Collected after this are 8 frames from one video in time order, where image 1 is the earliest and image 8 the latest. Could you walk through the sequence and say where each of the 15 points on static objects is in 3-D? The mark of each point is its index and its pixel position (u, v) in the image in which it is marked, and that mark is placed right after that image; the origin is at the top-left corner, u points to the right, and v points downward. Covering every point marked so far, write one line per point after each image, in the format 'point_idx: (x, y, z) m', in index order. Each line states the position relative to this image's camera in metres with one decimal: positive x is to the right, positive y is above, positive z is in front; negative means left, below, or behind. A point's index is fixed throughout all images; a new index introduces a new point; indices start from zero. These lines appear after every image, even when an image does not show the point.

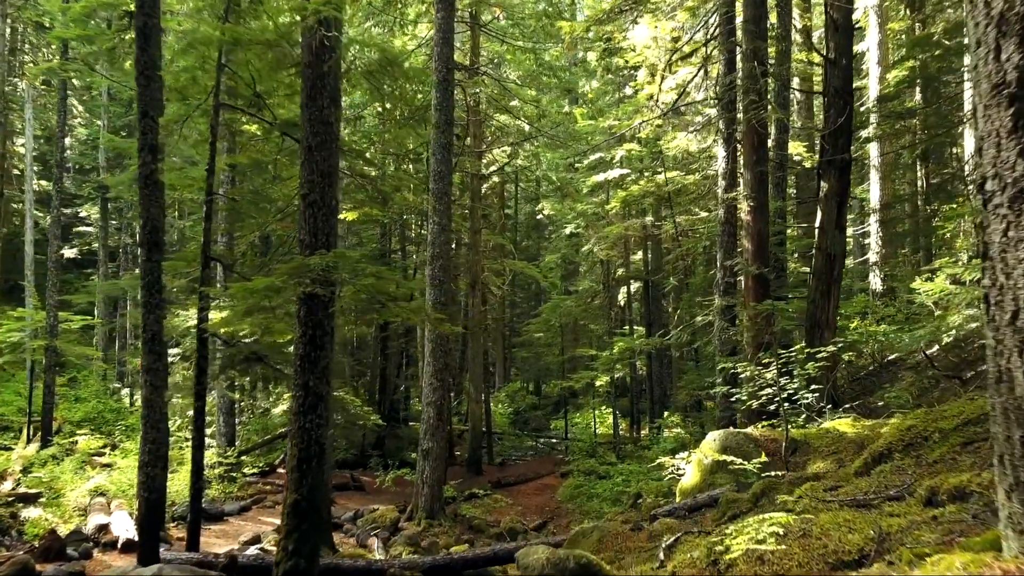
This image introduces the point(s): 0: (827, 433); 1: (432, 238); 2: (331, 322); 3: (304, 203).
0: (+2.7, -1.3, +6.8) m
1: (-1.3, +0.8, +12.1) m
2: (-1.3, -0.3, +5.8) m
3: (-1.5, +0.6, +5.7) m
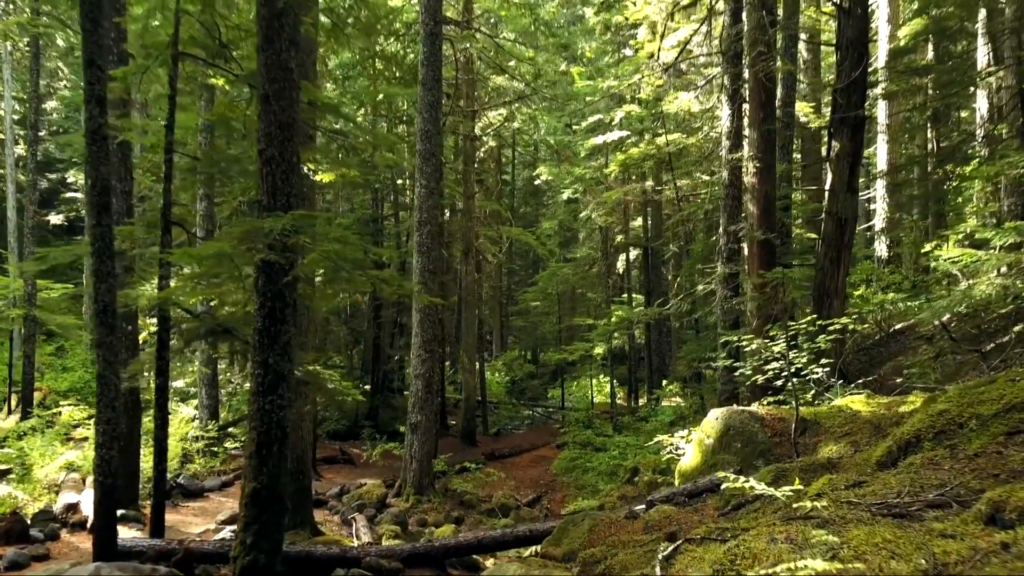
0: (+2.6, -1.0, +6.3) m
1: (-1.4, +1.3, +11.4) m
2: (-1.5, 0.0, +5.2) m
3: (-1.7, +0.8, +5.1) m
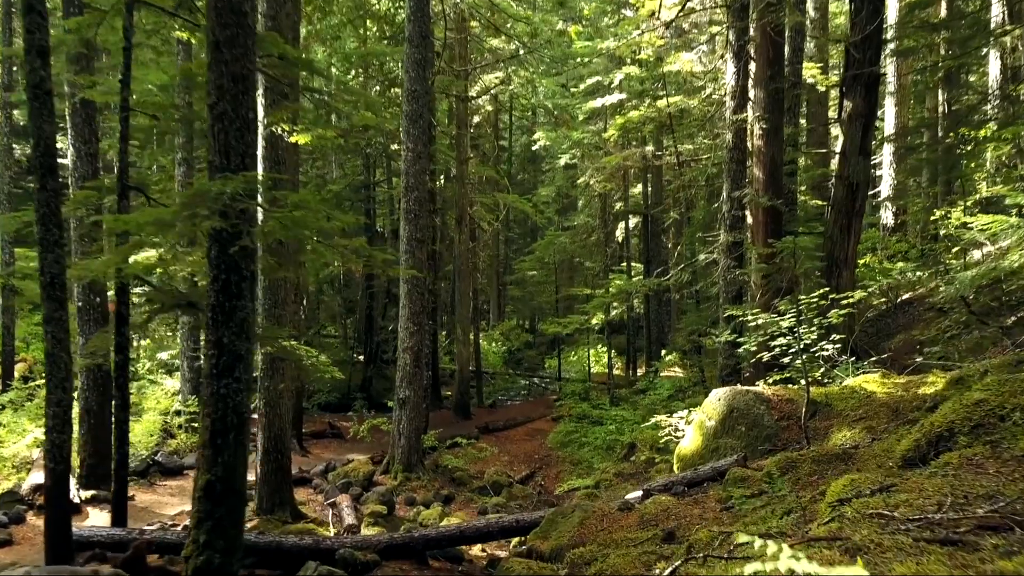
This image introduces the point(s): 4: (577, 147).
0: (+2.5, -0.8, +5.8) m
1: (-1.5, +1.7, +10.9) m
2: (-1.6, +0.1, +4.7) m
3: (-1.8, +1.0, +4.6) m
4: (+1.6, +3.5, +19.2) m
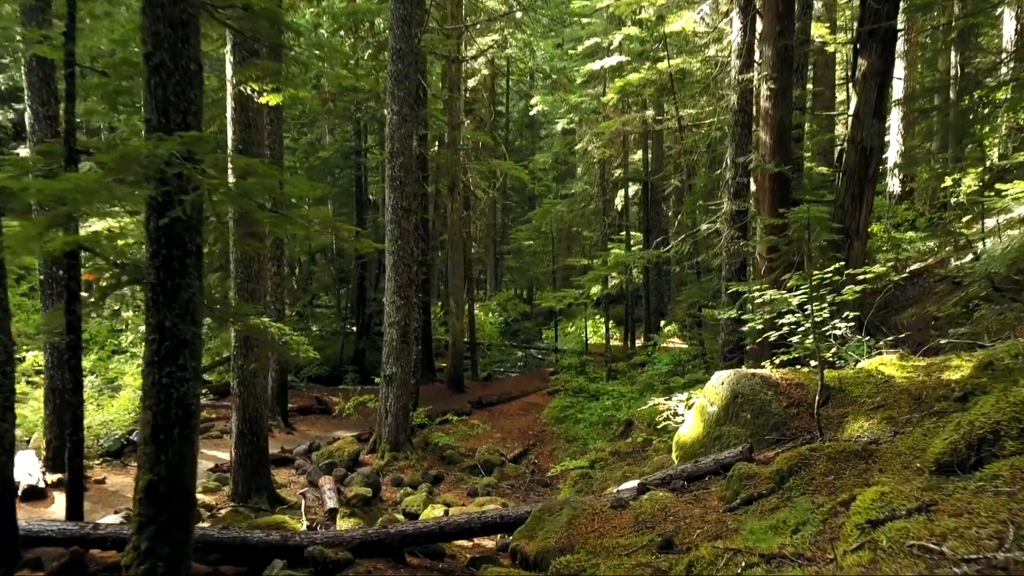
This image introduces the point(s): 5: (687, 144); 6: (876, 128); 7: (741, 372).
0: (+2.4, -0.6, +5.3) m
1: (-1.6, +2.1, +10.3) m
2: (-1.7, +0.3, +4.1) m
3: (-1.9, +1.1, +4.0) m
4: (+1.5, +4.2, +18.5) m
5: (+3.2, +2.6, +14.1) m
6: (+3.8, +1.7, +8.2) m
7: (+1.7, -0.6, +5.7) m
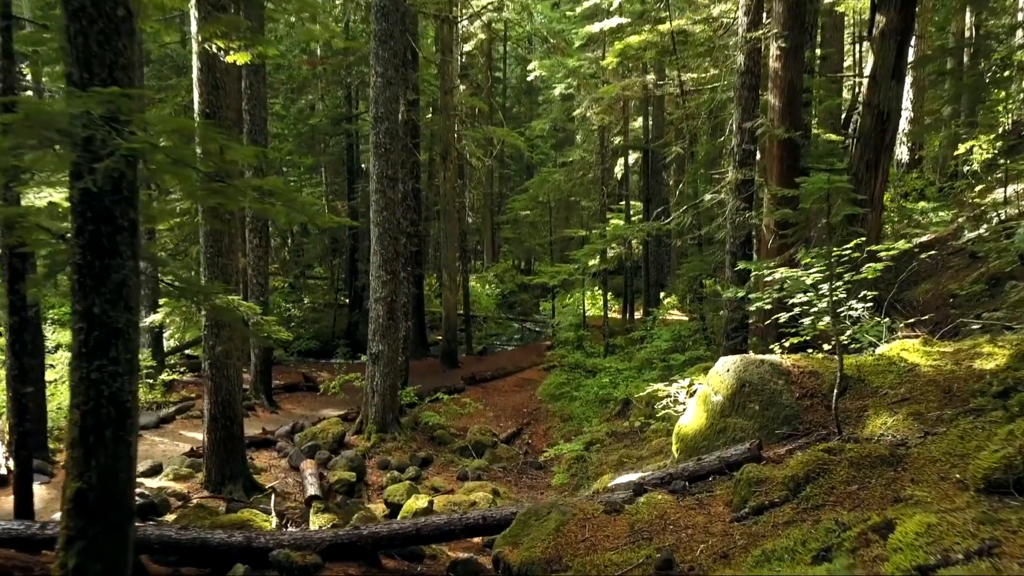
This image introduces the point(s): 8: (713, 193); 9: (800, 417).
0: (+2.3, -0.5, +4.8) m
1: (-1.7, +2.4, +9.6) m
2: (-1.8, +0.4, +3.6) m
3: (-2.0, +1.2, +3.4) m
4: (+1.4, +4.8, +17.8) m
5: (+3.1, +3.1, +13.5) m
6: (+3.7, +1.9, +7.6) m
7: (+1.6, -0.5, +5.2) m
8: (+2.4, +1.1, +9.3) m
9: (+1.7, -0.8, +4.7) m
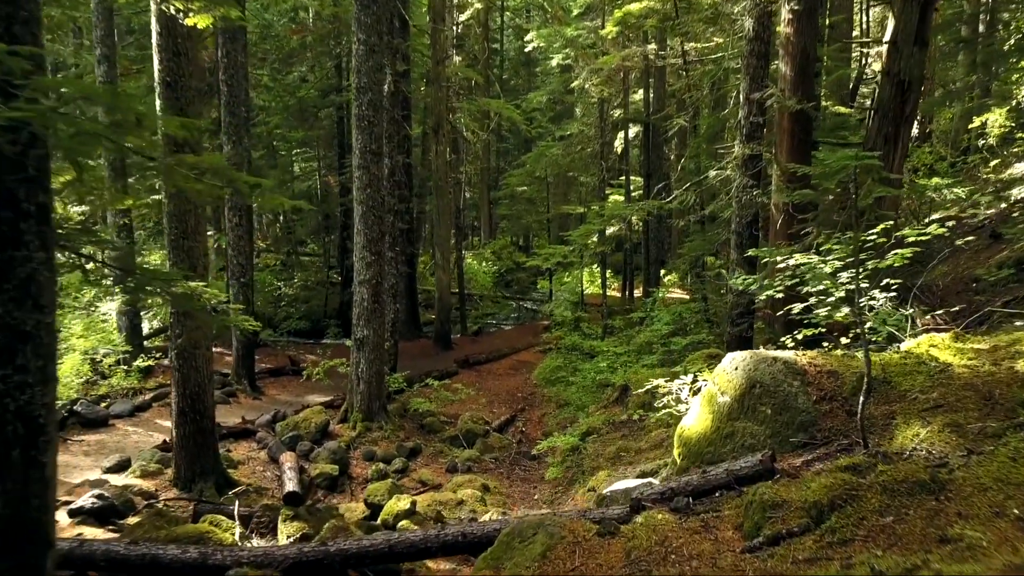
0: (+2.2, -0.4, +4.3) m
1: (-1.8, +2.6, +9.0) m
2: (-1.9, +0.4, +3.1) m
3: (-2.1, +1.2, +2.9) m
4: (+1.3, +5.3, +17.2) m
5: (+3.0, +3.4, +12.8) m
6: (+3.6, +2.1, +7.0) m
7: (+1.5, -0.4, +4.7) m
8: (+2.3, +1.3, +8.7) m
9: (+1.6, -0.7, +4.2) m
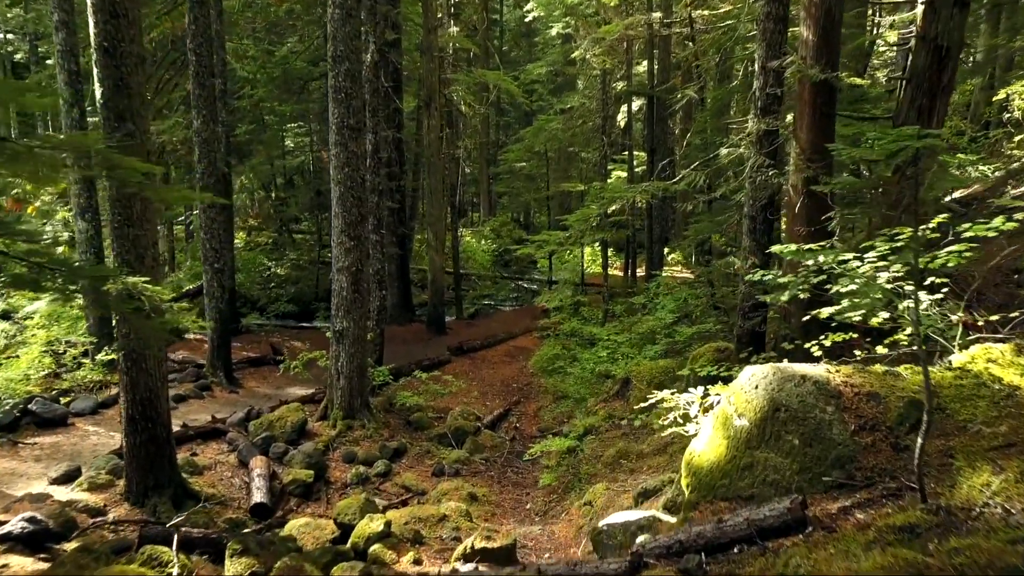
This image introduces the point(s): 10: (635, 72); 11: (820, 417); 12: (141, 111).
0: (+2.1, -0.5, +3.6) m
1: (-1.9, +2.7, +8.2) m
2: (-2.0, +0.3, +2.3) m
3: (-2.2, +1.1, +2.1) m
4: (+1.2, +5.7, +16.2) m
5: (+2.9, +3.7, +12.0) m
6: (+3.5, +2.1, +6.2) m
7: (+1.4, -0.4, +4.0) m
8: (+2.2, +1.4, +7.9) m
9: (+1.5, -0.8, +3.5) m
10: (+3.0, +5.4, +19.3) m
11: (+1.4, -0.6, +3.6) m
12: (-2.8, +1.4, +6.0) m
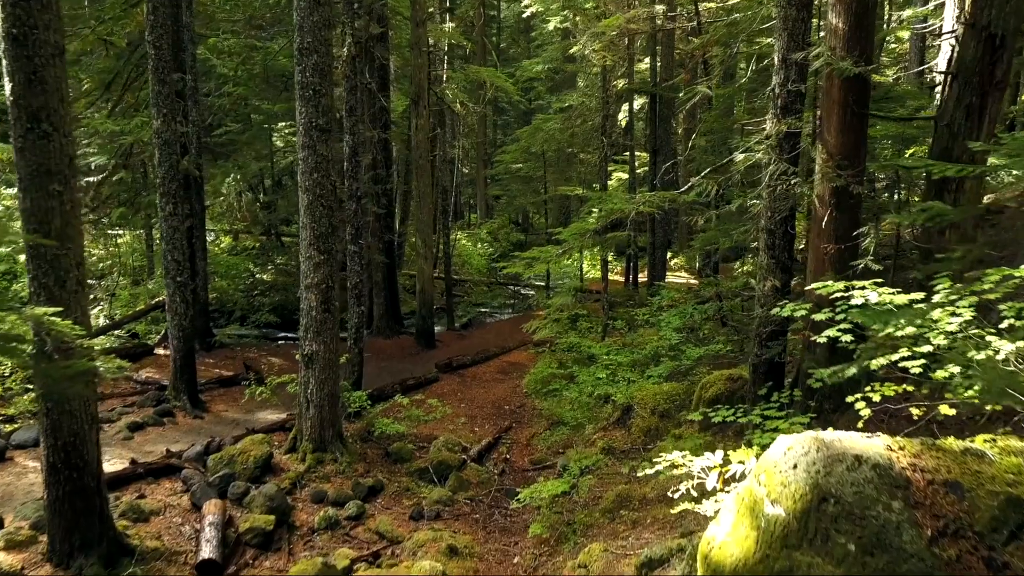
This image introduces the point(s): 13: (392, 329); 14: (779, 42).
0: (+2.0, -0.7, +2.7) m
1: (-2.0, +2.5, +7.3) m
2: (-2.1, +0.1, +1.5) m
3: (-2.3, +1.0, +1.2) m
4: (+1.1, +5.5, +15.4) m
5: (+2.8, +3.5, +11.1) m
6: (+3.4, +1.9, +5.3) m
7: (+1.3, -0.6, +3.1) m
8: (+2.1, +1.2, +7.0) m
9: (+1.4, -1.0, +2.6) m
10: (+2.9, +5.2, +18.4) m
11: (+1.3, -0.8, +2.8) m
12: (-3.0, +1.2, +5.1) m
13: (-2.2, -0.8, +14.3) m
14: (+2.1, +2.0, +6.2) m
